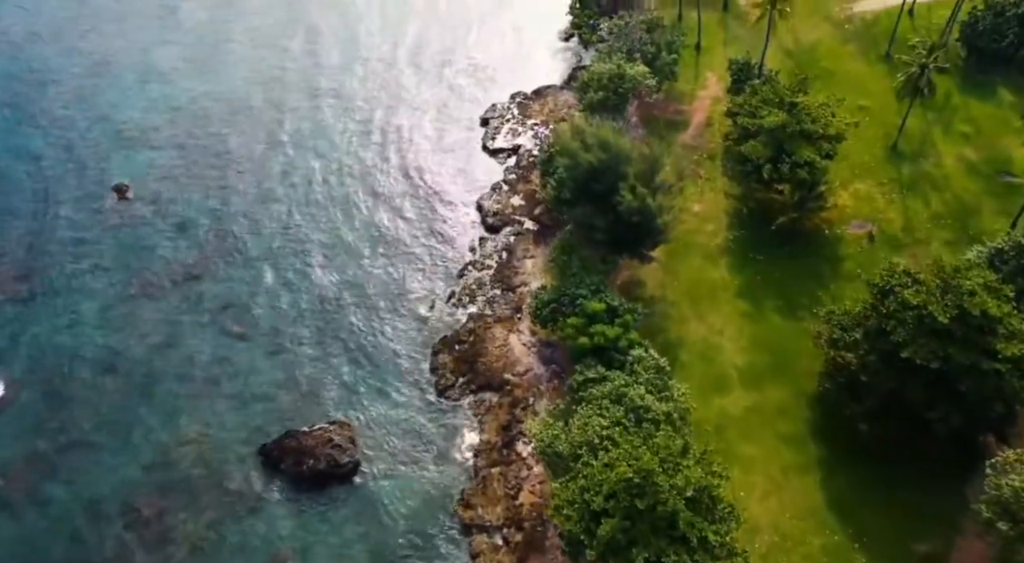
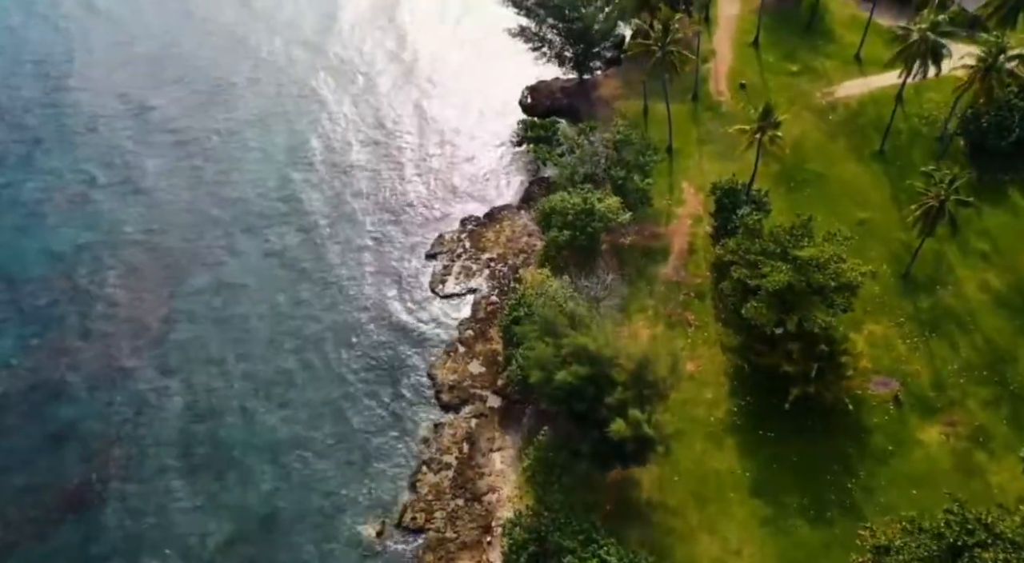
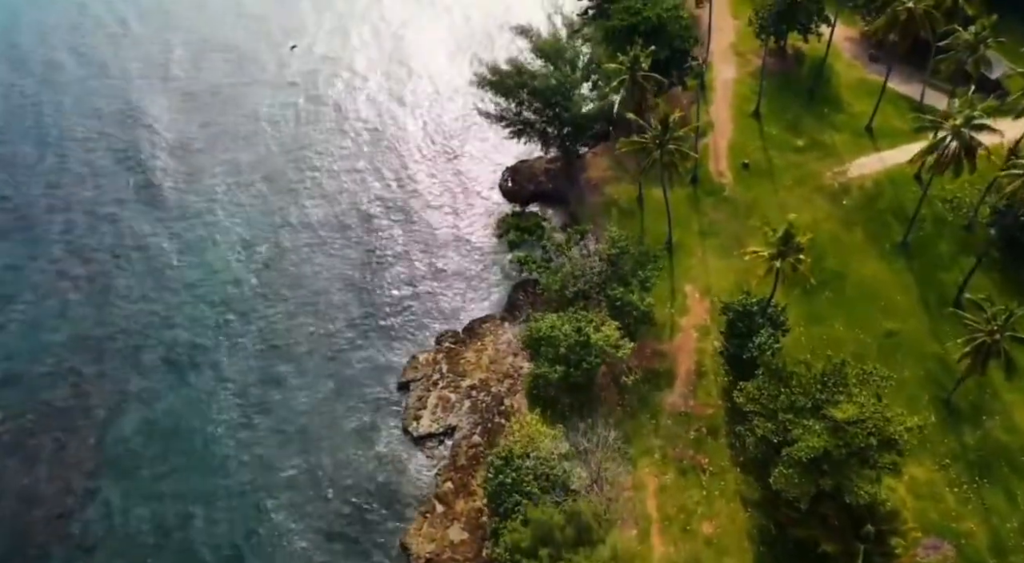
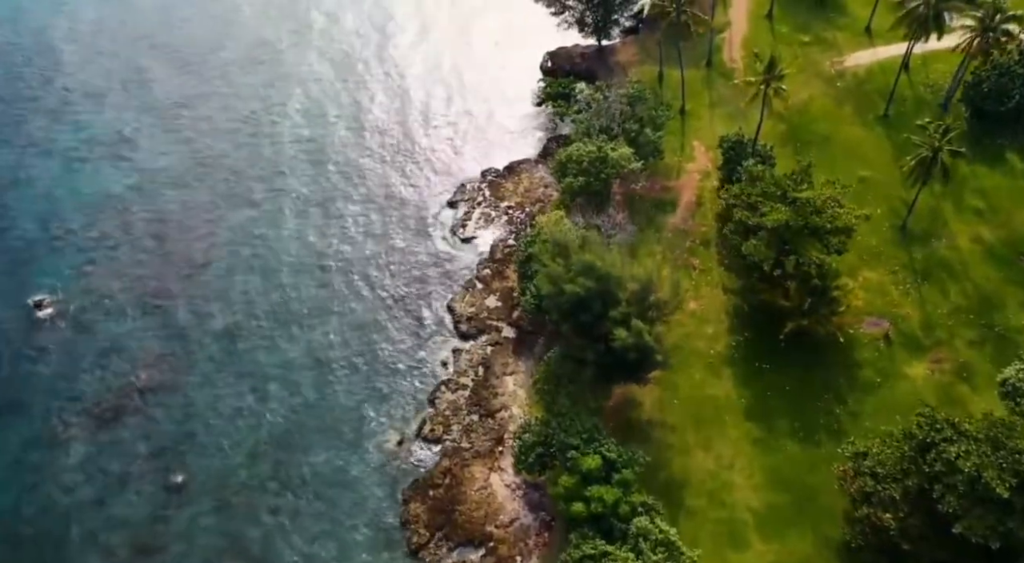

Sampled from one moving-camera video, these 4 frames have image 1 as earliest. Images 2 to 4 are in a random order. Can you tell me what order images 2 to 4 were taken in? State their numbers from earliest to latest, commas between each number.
4, 2, 3
